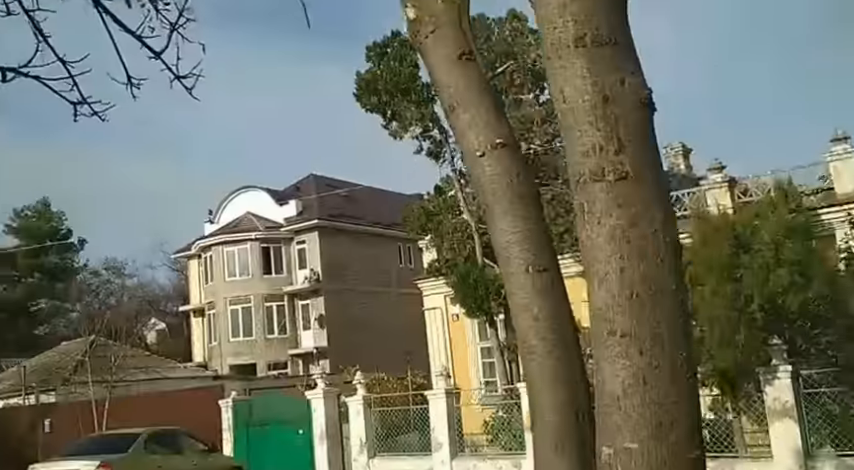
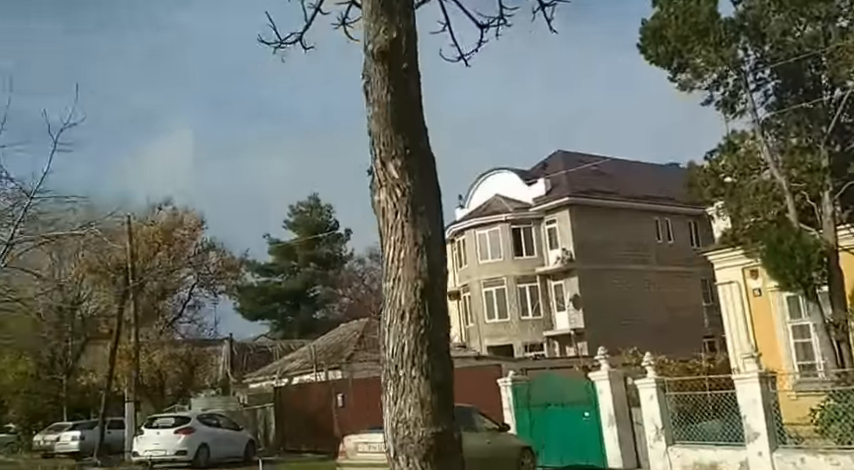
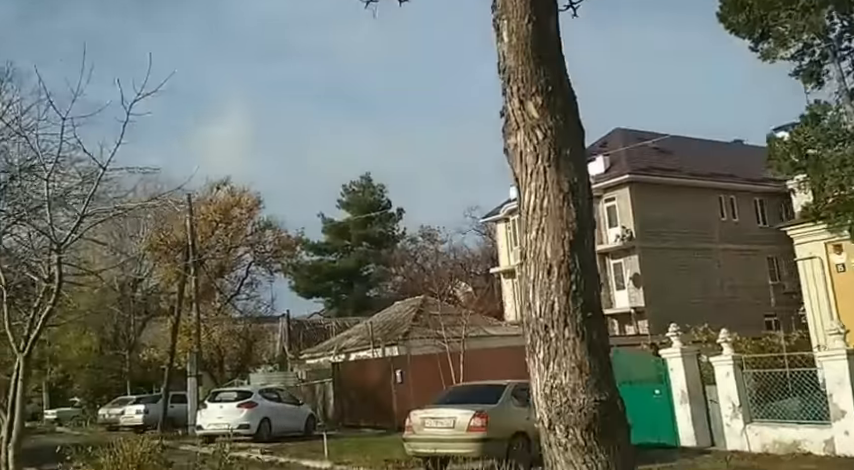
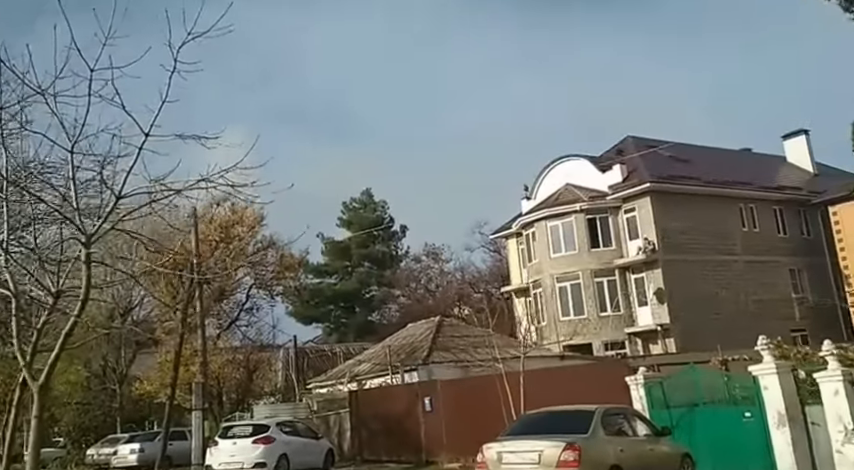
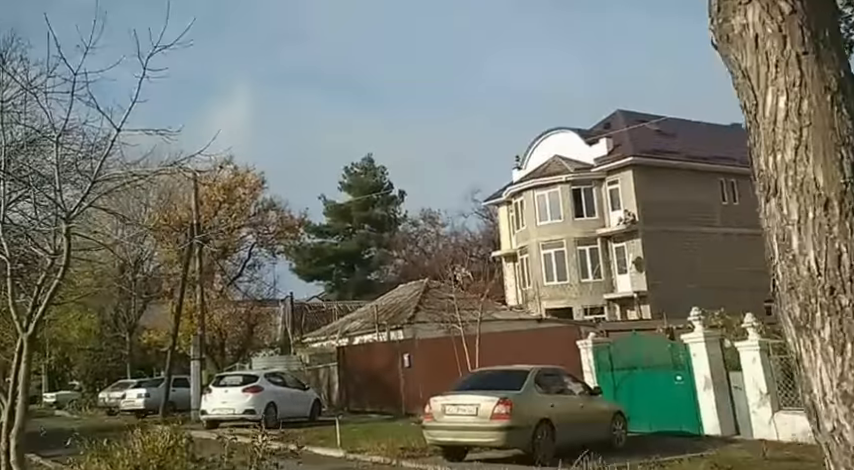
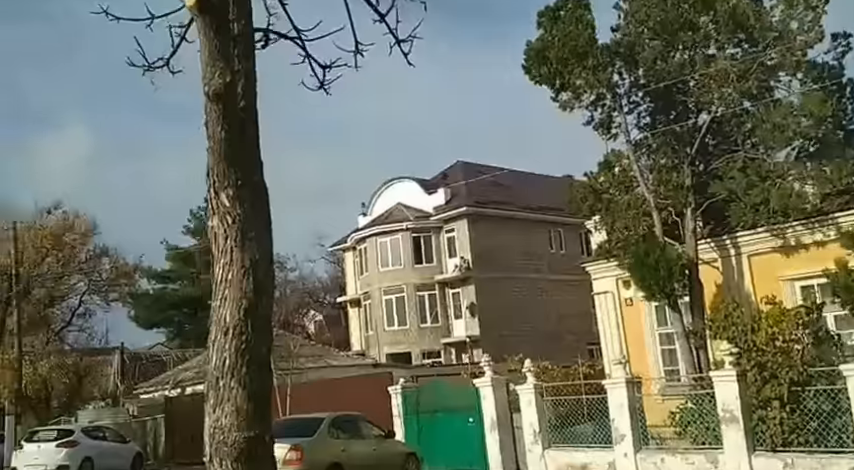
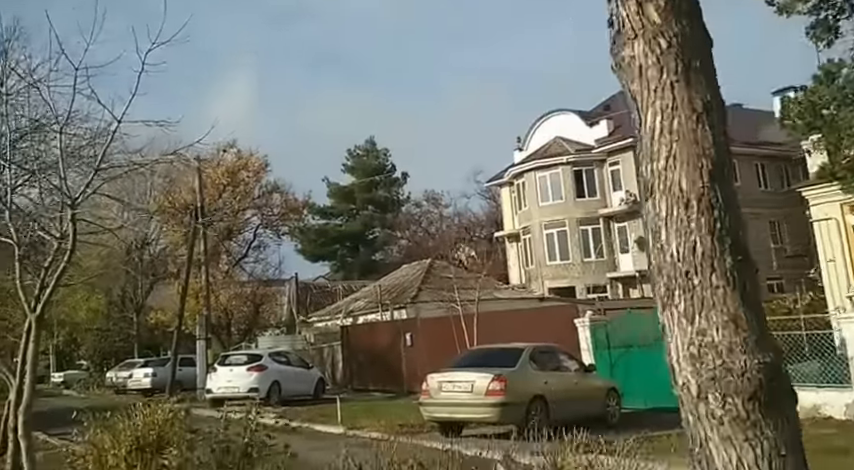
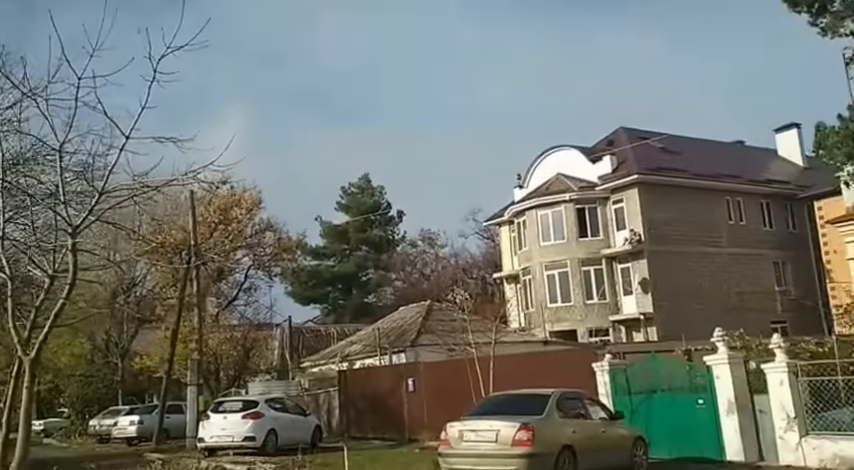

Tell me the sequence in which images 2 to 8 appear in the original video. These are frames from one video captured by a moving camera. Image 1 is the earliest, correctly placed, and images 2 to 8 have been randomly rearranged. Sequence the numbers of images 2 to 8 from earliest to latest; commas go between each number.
6, 2, 3, 7, 5, 8, 4
